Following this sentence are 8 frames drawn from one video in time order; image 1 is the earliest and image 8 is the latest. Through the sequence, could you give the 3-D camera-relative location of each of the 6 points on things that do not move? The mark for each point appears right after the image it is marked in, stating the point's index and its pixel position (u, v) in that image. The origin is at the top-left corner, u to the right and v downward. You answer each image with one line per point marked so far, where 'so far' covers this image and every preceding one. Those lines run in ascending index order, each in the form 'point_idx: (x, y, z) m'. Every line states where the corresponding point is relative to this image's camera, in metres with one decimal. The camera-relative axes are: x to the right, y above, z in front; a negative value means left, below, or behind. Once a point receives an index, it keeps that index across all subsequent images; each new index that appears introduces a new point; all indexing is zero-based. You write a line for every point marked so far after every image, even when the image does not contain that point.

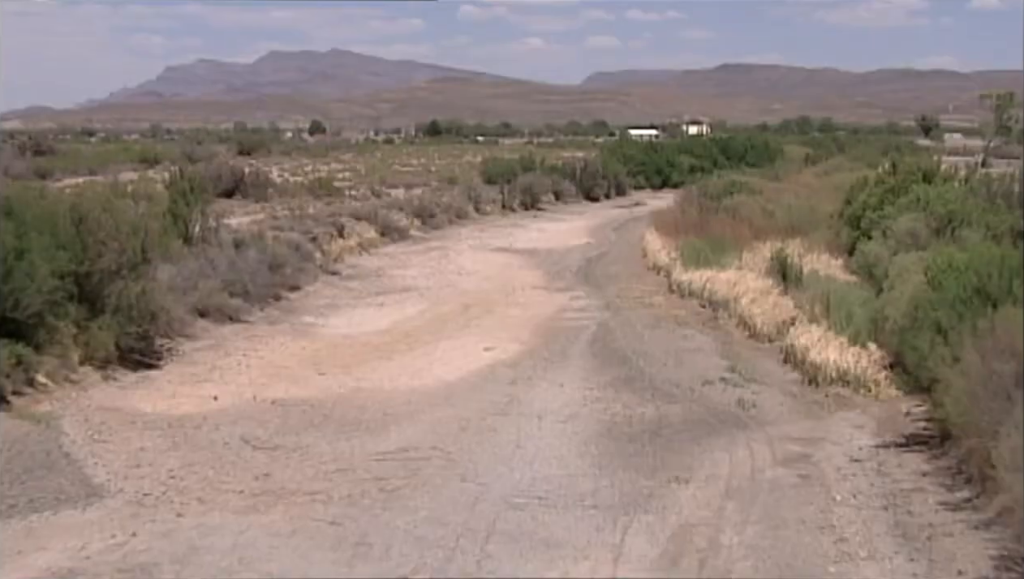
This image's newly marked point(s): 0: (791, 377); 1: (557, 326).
0: (+3.6, -1.1, +14.9) m
1: (+0.8, -0.6, +19.5) m
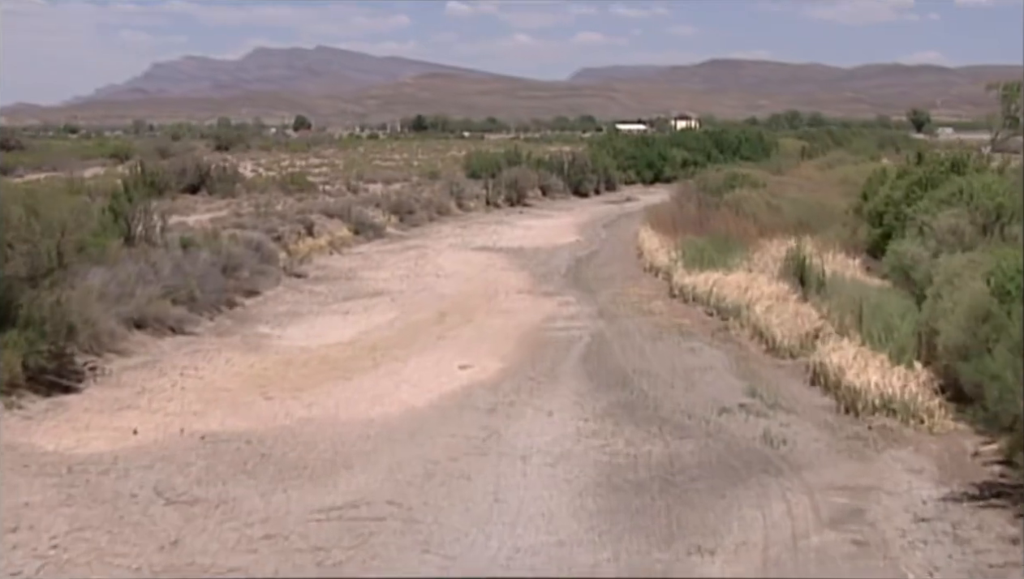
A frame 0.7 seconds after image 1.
0: (+3.4, -1.2, +12.5) m
1: (+0.5, -0.7, +17.1) m
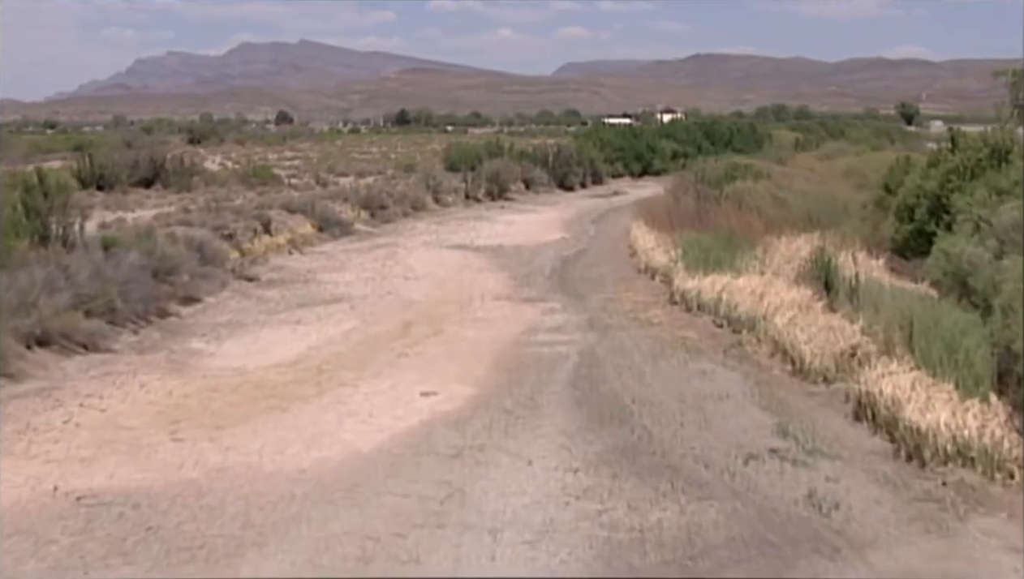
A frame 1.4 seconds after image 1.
0: (+3.1, -1.4, +9.9) m
1: (+0.2, -0.8, +14.4) m
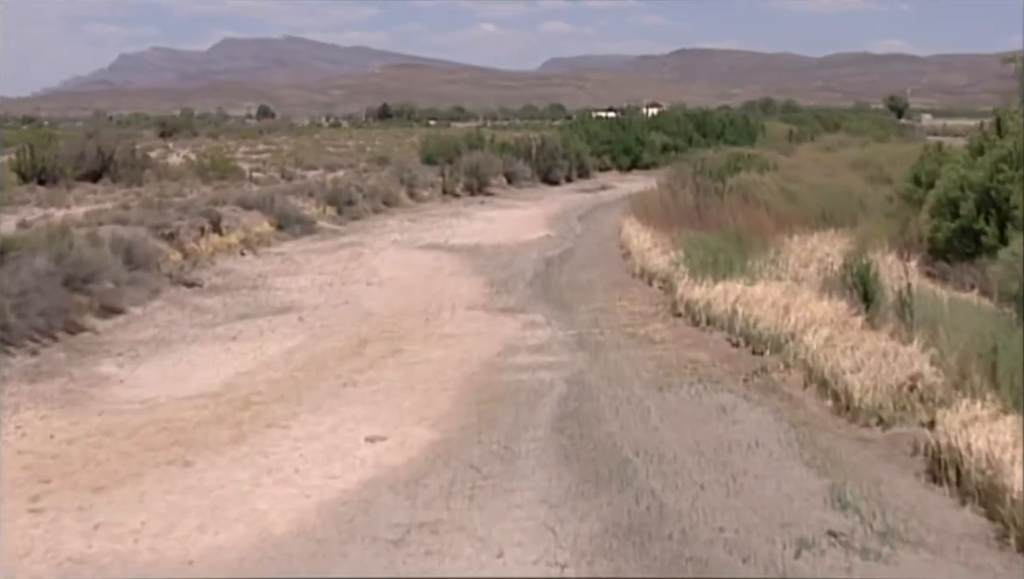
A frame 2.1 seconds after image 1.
0: (+2.9, -1.5, +7.3) m
1: (-0.1, -0.9, +11.8) m
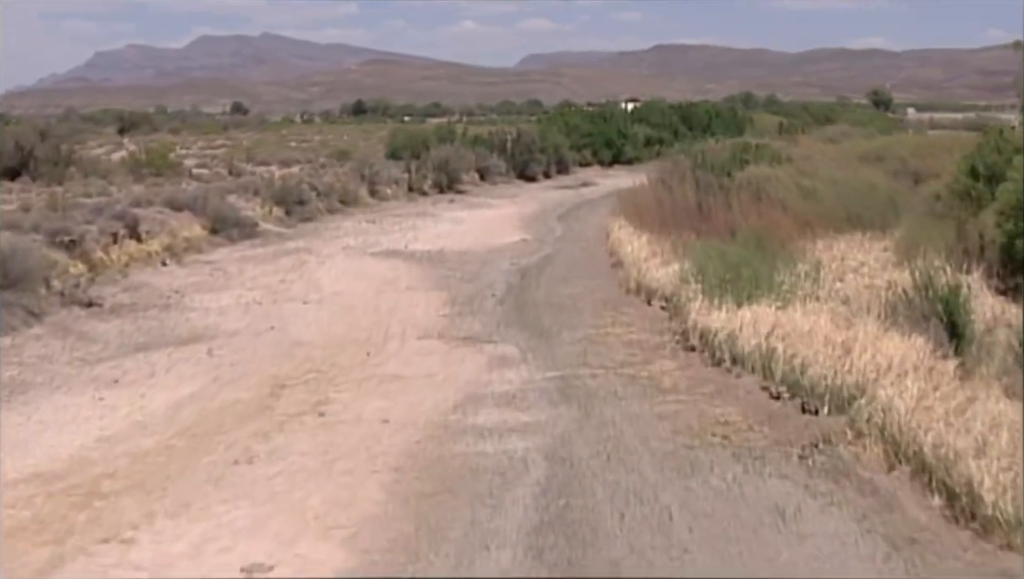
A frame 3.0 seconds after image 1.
0: (+2.7, -1.8, +4.0) m
1: (-0.4, -1.2, +8.4) m
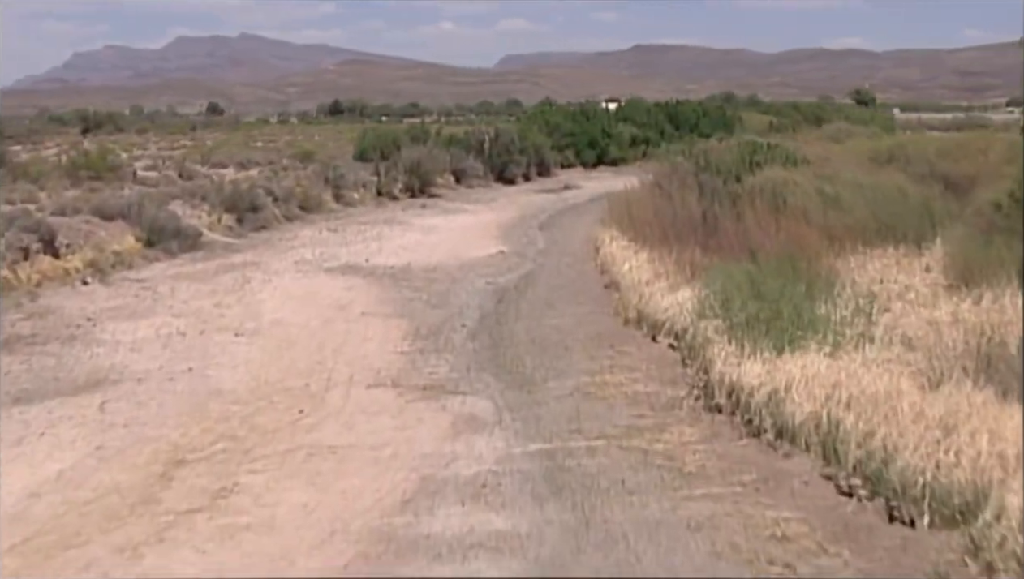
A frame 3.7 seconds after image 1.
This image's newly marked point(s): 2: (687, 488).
0: (+2.6, -2.1, +1.4) m
1: (-0.6, -1.5, +5.8) m
2: (+1.1, -1.2, +7.1) m
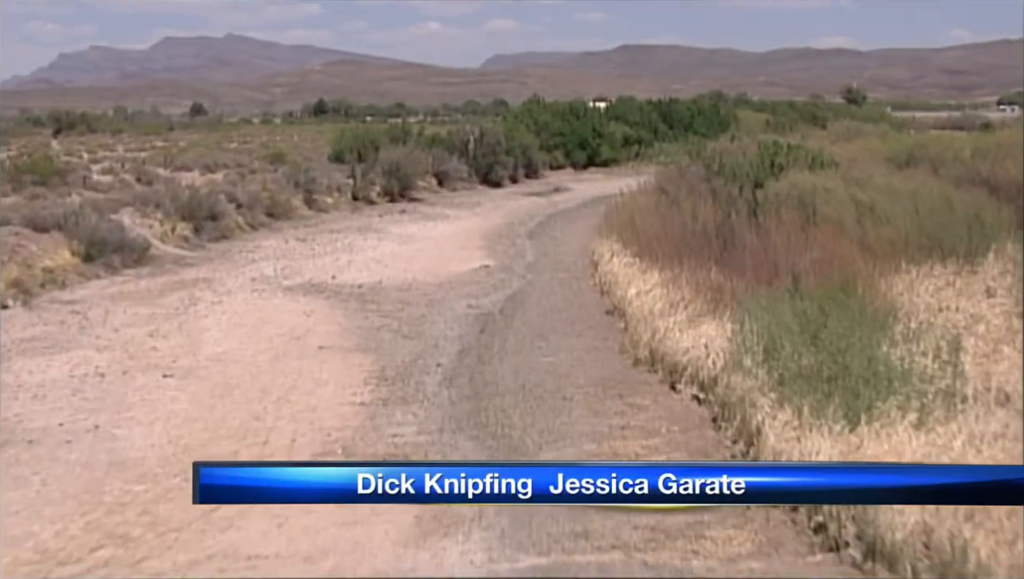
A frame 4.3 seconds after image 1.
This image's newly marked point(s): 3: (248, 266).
0: (+2.6, -2.4, -0.8) m
1: (-0.7, -1.8, +3.6) m
2: (+1.0, -1.5, +4.9) m
3: (-4.3, +0.4, +18.6) m
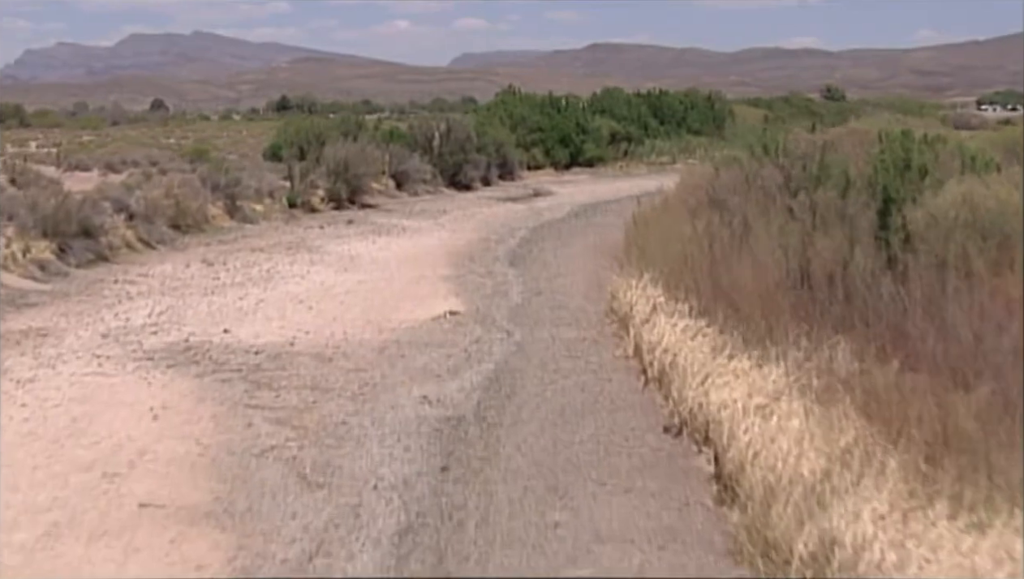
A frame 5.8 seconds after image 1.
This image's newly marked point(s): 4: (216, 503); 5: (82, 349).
0: (+2.9, -3.0, -6.1) m
1: (-0.5, -2.4, -1.8) m
2: (+1.2, -2.1, -0.4) m
3: (-4.5, -0.2, +13.0) m
4: (-1.6, -1.2, +6.3) m
5: (-4.0, -0.6, +10.7) m
